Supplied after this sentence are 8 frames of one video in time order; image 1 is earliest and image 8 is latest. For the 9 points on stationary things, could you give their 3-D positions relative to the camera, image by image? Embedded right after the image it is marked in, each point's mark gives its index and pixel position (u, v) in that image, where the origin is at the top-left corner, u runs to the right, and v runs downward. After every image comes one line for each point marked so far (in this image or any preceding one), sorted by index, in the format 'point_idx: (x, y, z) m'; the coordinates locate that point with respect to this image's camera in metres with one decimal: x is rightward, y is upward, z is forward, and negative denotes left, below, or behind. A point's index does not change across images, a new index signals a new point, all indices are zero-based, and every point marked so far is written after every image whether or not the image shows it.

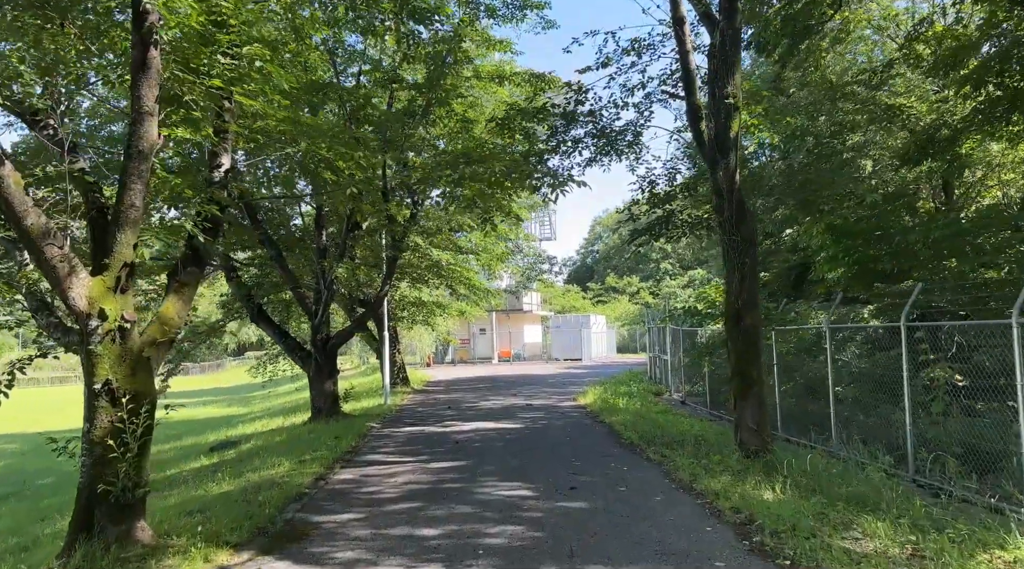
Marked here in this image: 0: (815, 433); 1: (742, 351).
0: (+4.2, -2.1, +11.8) m
1: (+2.6, -0.8, +9.7) m
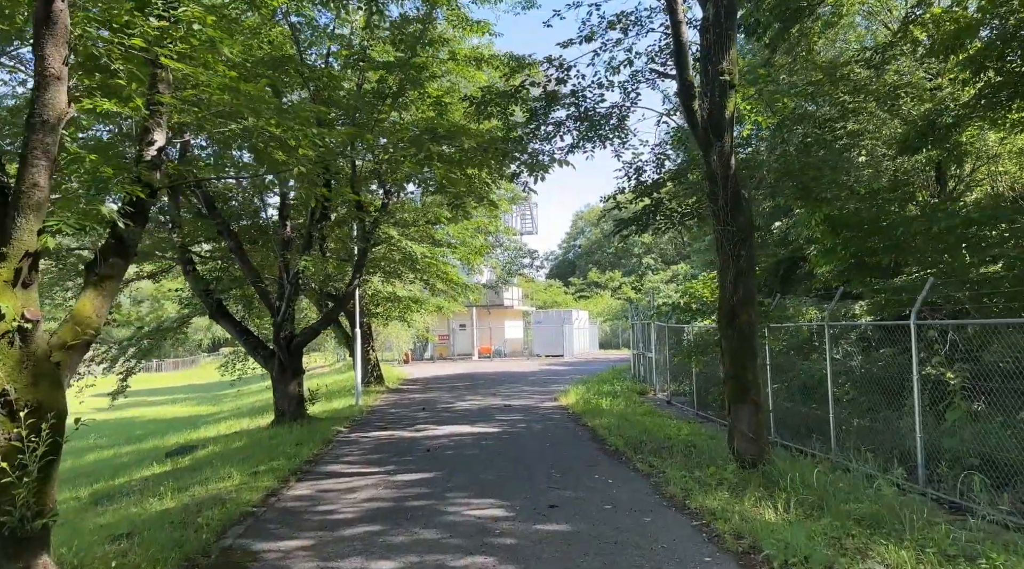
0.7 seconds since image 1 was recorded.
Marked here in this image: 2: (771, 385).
0: (+3.9, -2.0, +11.0) m
1: (+2.3, -0.7, +8.9) m
2: (+3.7, -1.4, +12.2) m
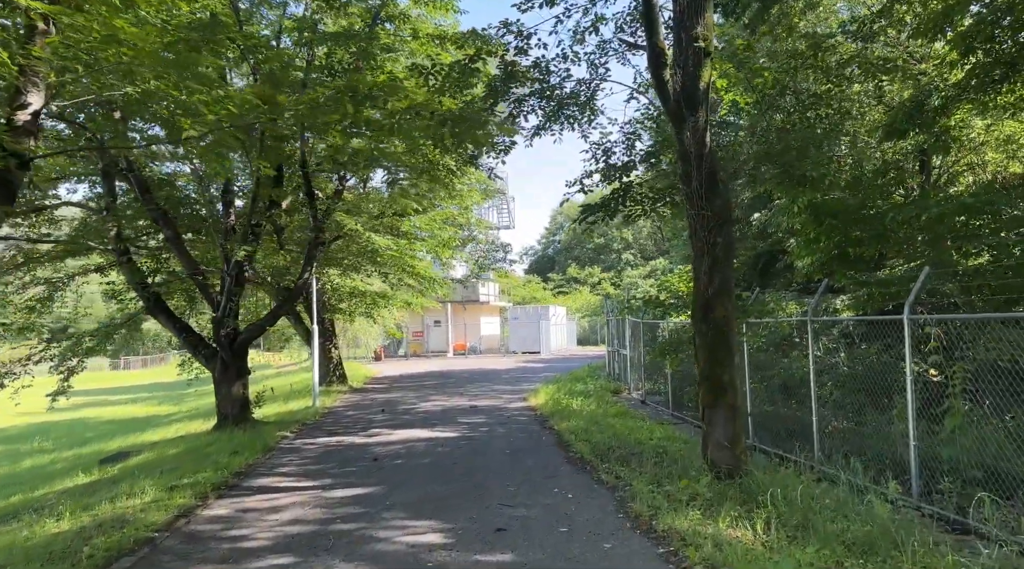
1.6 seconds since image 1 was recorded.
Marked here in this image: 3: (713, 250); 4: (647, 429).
0: (+3.4, -1.9, +10.1) m
1: (+1.9, -0.6, +8.0) m
2: (+3.2, -1.3, +11.3) m
3: (+1.9, +0.3, +8.0) m
4: (+1.9, -2.0, +11.9) m
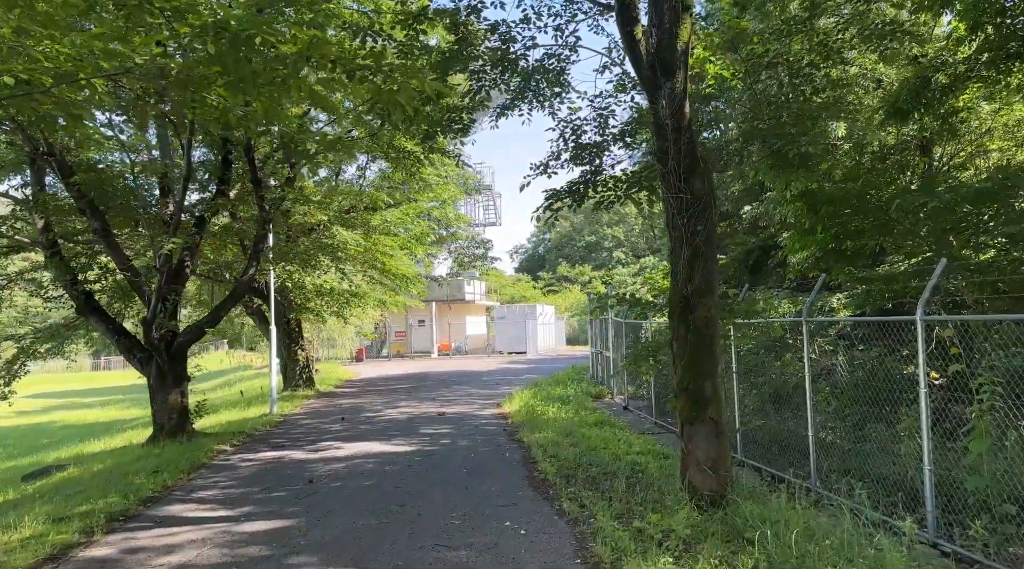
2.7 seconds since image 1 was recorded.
0: (+2.9, -1.8, +9.0) m
1: (+1.4, -0.6, +6.8) m
2: (+2.7, -1.3, +10.1) m
3: (+1.5, +0.4, +6.9) m
4: (+1.4, -2.0, +10.8) m
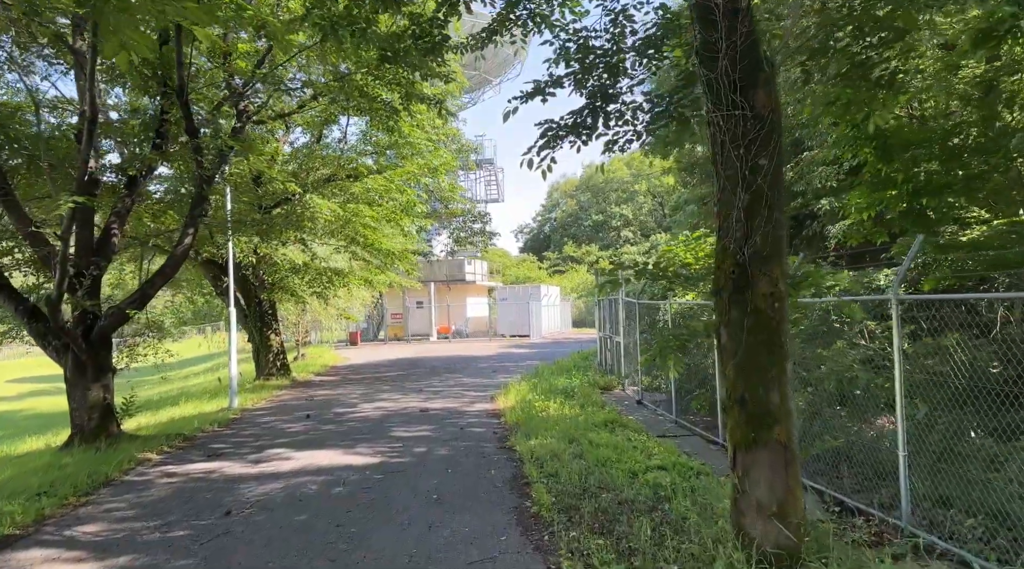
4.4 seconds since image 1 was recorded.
0: (+2.8, -1.6, +6.8) m
1: (+1.3, -0.4, +4.7) m
2: (+2.6, -1.0, +8.0) m
3: (+1.3, +0.6, +4.7) m
4: (+1.3, -1.7, +8.7) m
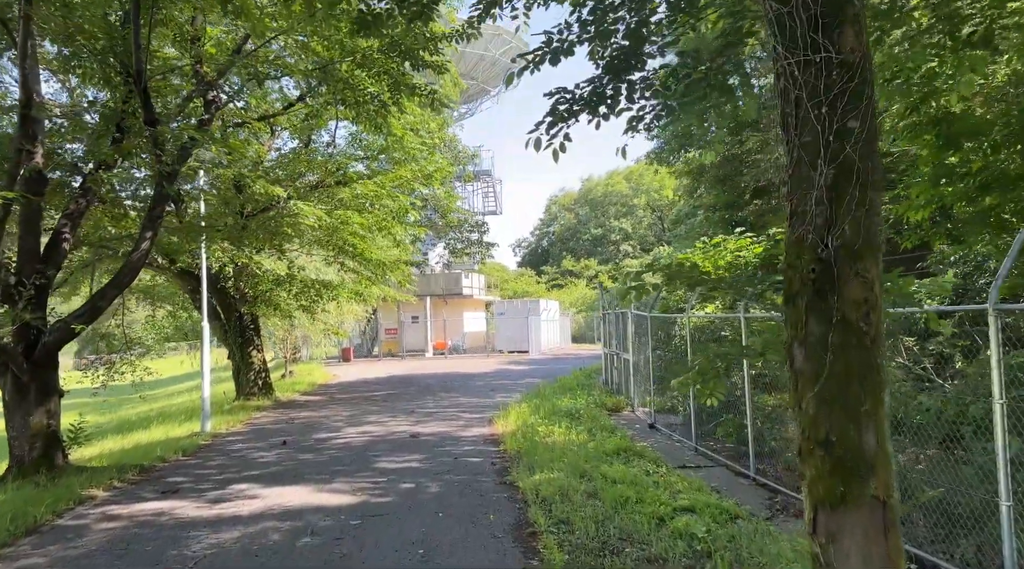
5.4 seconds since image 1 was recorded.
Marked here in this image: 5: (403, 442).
0: (+2.8, -1.6, +5.6) m
1: (+1.3, -0.4, +3.5) m
2: (+2.6, -1.1, +6.8) m
3: (+1.4, +0.6, +3.5) m
4: (+1.3, -1.8, +7.5) m
5: (-1.3, -1.9, +10.4) m
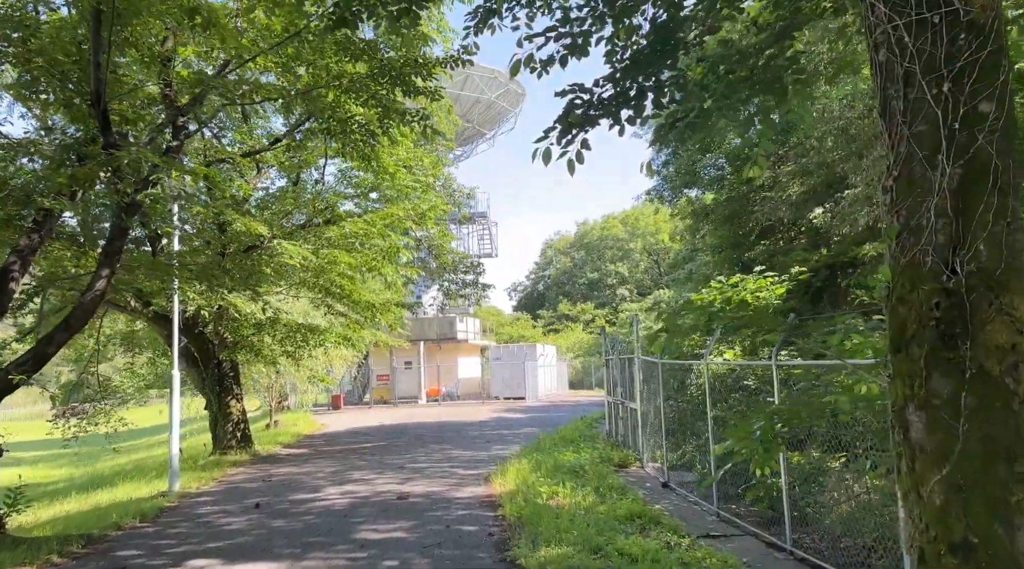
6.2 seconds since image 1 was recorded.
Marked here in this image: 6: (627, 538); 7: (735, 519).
0: (+2.8, -1.9, +4.6) m
1: (+1.4, -0.5, +2.5) m
2: (+2.6, -1.4, +5.8) m
3: (+1.4, +0.4, +2.6) m
4: (+1.3, -2.1, +6.4) m
5: (-1.3, -2.4, +9.3) m
6: (+0.9, -2.1, +6.9) m
7: (+2.2, -2.3, +8.2) m
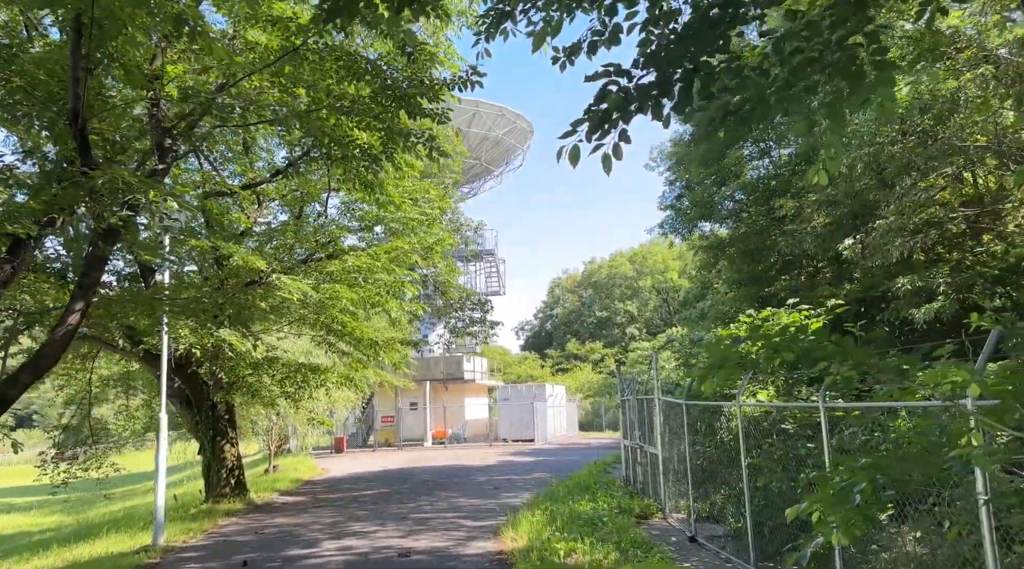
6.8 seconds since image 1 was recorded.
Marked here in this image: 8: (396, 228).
0: (+2.9, -2.0, +3.7) m
1: (+1.4, -0.5, +1.7) m
2: (+2.7, -1.5, +4.9) m
3: (+1.5, +0.4, +1.8) m
4: (+1.5, -2.3, +5.5) m
5: (-1.2, -2.8, +8.5) m
6: (+1.0, -2.3, +6.0) m
7: (+2.3, -2.5, +7.3) m
8: (-2.1, +1.0, +15.2) m
